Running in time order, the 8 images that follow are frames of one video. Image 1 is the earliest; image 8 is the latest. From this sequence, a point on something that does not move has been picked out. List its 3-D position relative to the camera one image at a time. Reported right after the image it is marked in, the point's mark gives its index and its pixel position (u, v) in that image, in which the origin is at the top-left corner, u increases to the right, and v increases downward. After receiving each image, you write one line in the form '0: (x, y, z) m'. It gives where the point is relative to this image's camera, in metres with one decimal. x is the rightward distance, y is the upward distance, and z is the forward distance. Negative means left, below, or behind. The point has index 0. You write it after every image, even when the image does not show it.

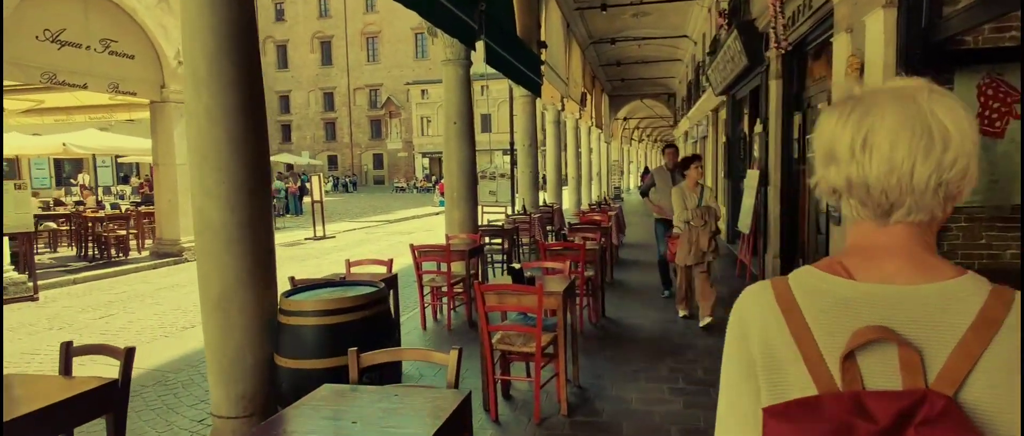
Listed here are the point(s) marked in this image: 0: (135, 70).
0: (-6.8, +2.7, +10.9) m
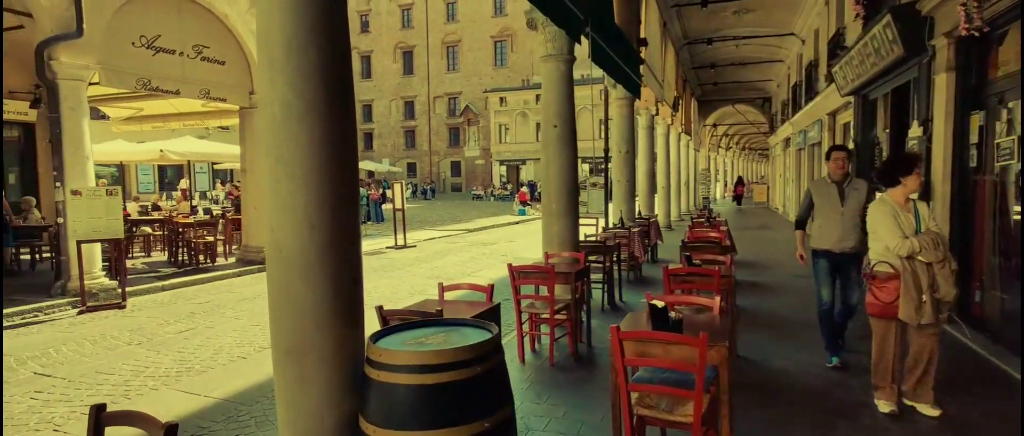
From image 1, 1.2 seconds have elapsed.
0: (-5.2, +2.6, +10.8) m
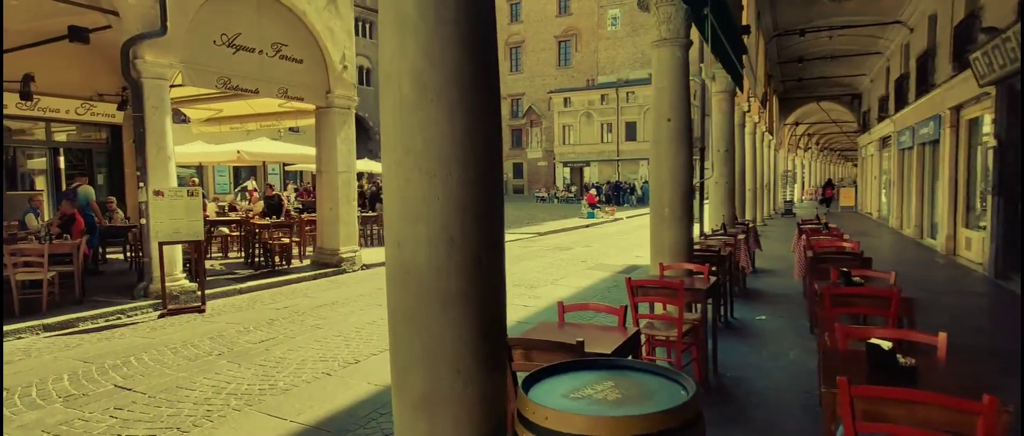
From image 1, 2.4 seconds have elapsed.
0: (-3.7, +2.5, +10.6) m
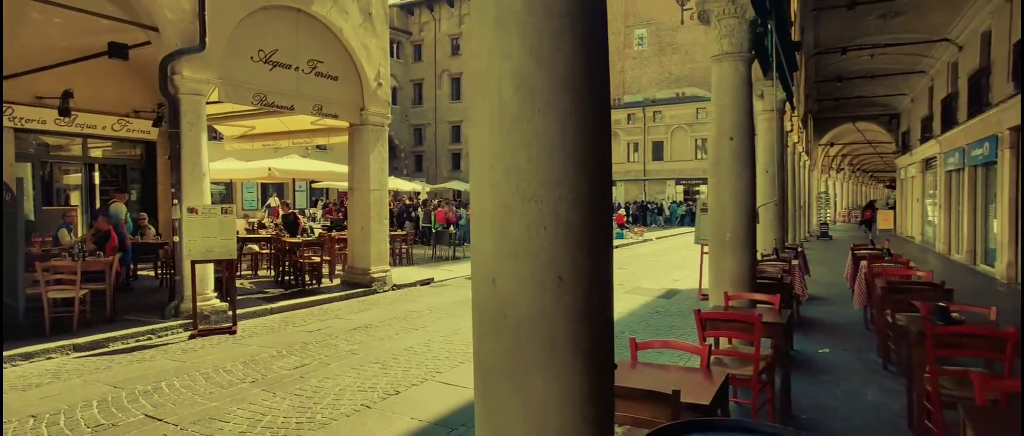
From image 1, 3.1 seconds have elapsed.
0: (-3.0, +2.2, +10.5) m
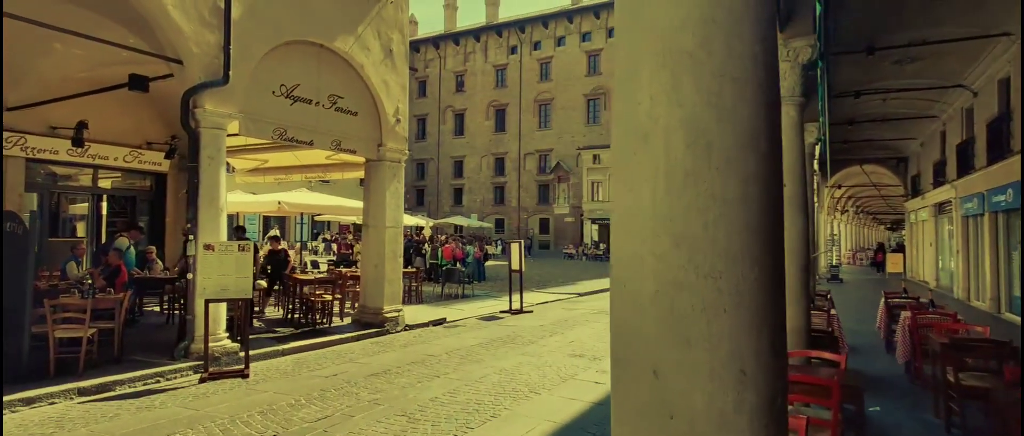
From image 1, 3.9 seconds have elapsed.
0: (-2.7, +1.6, +10.3) m
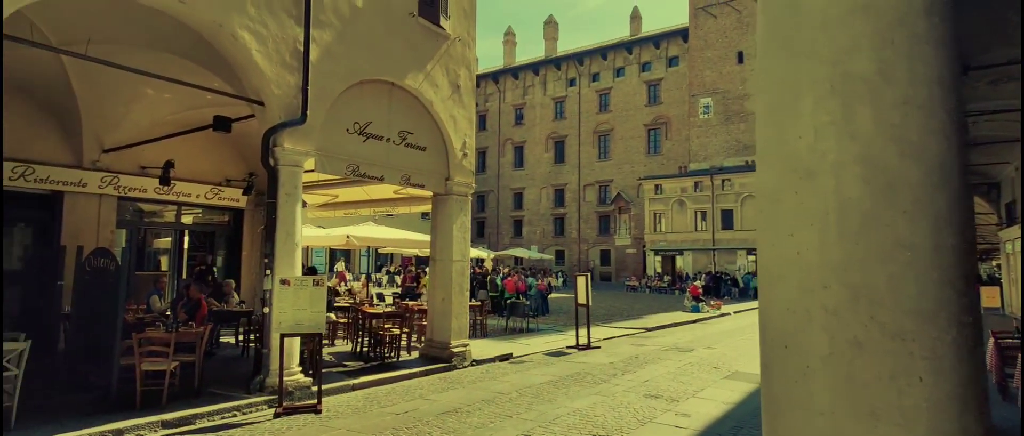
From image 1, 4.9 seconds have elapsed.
0: (-1.5, +1.0, +10.4) m
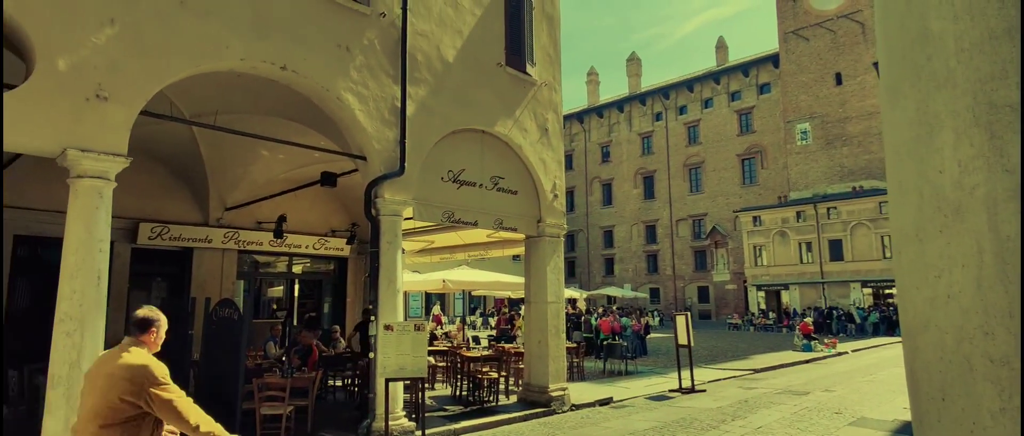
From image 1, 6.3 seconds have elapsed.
0: (+0.1, +0.2, +10.6) m
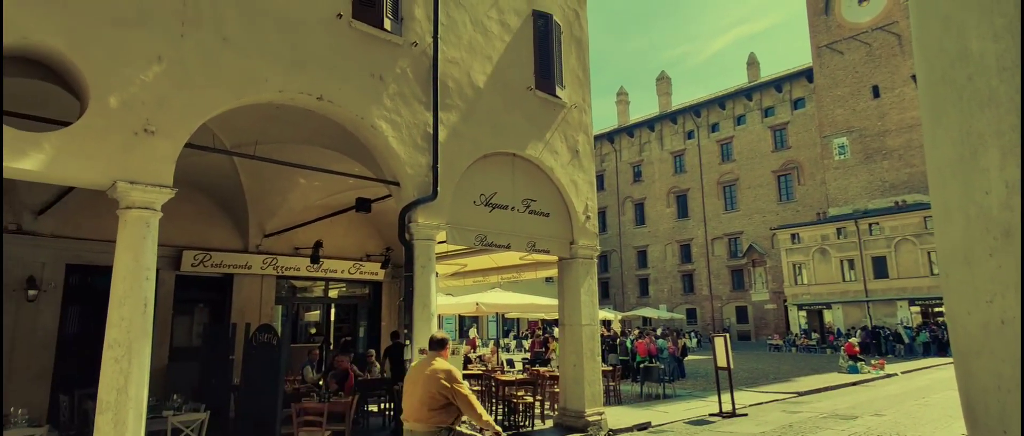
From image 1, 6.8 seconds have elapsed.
0: (+0.7, -0.2, +10.6) m
